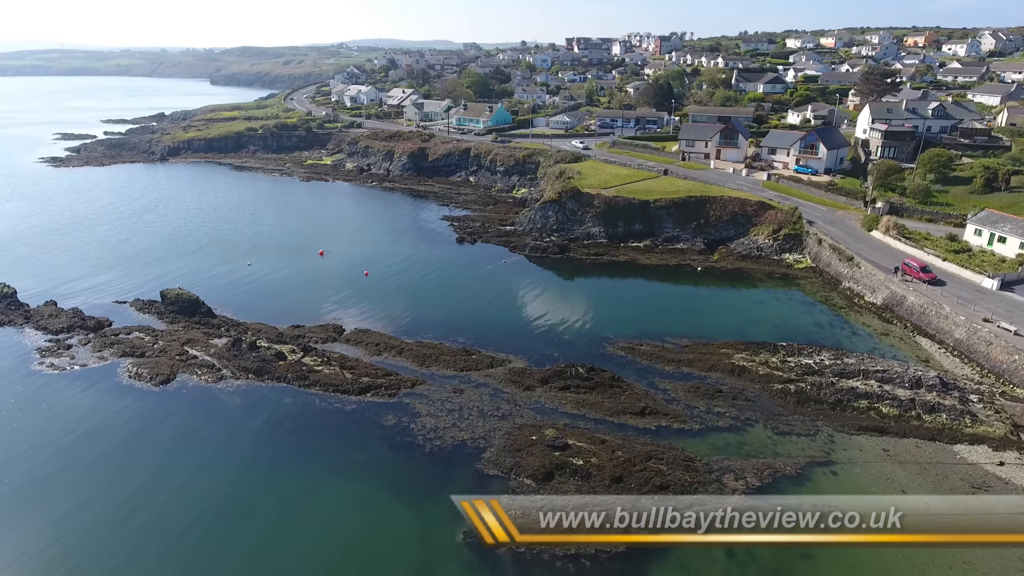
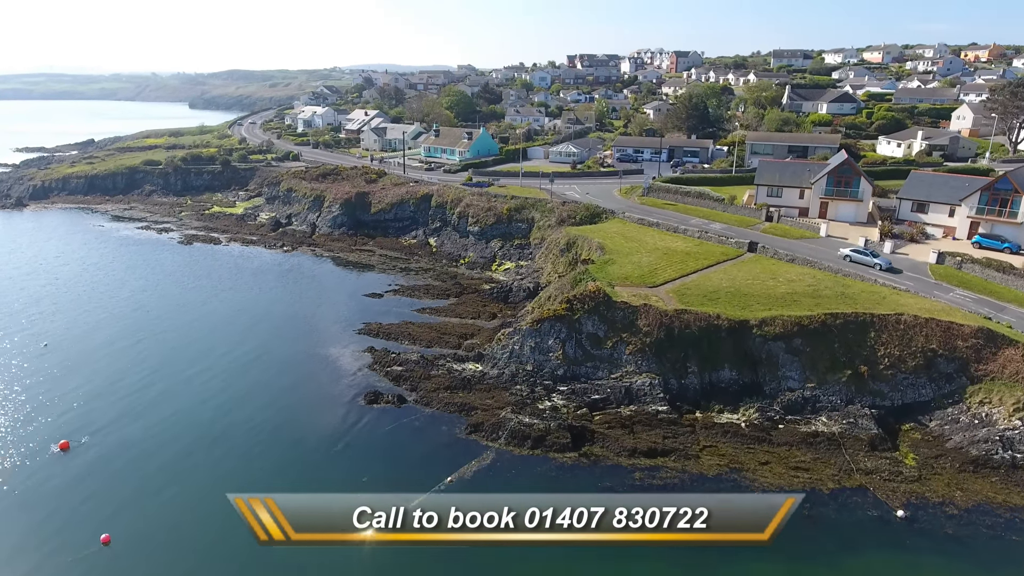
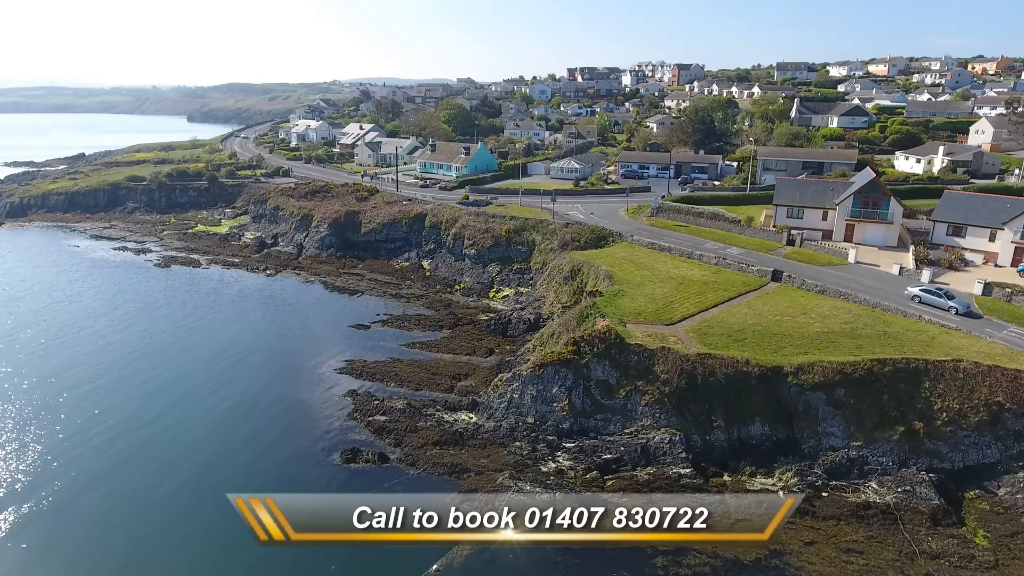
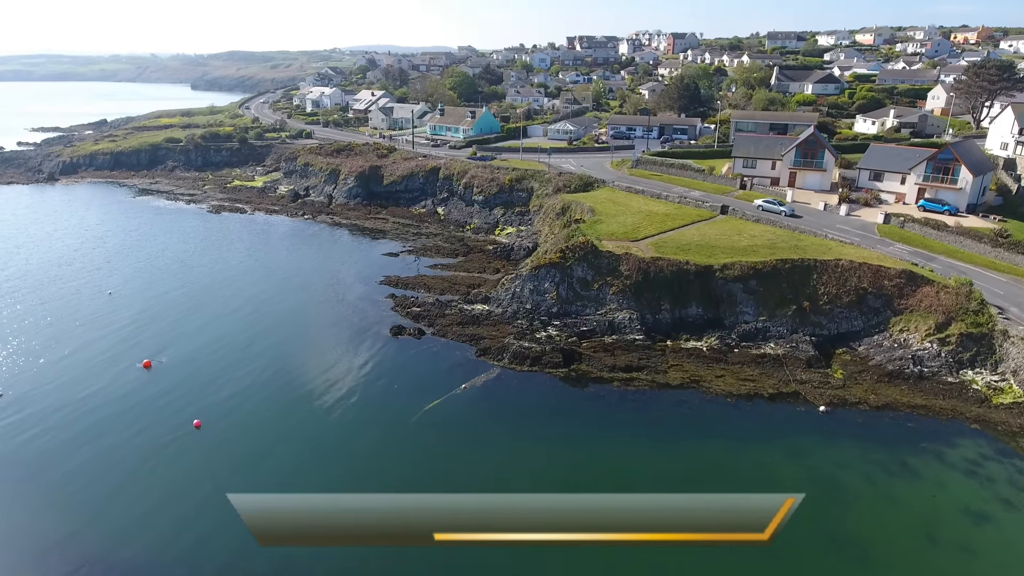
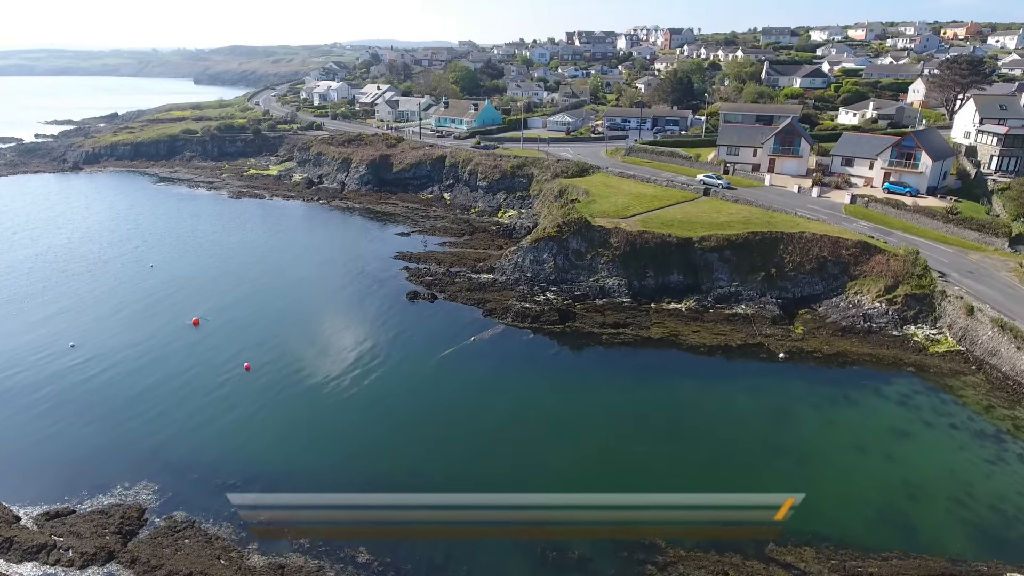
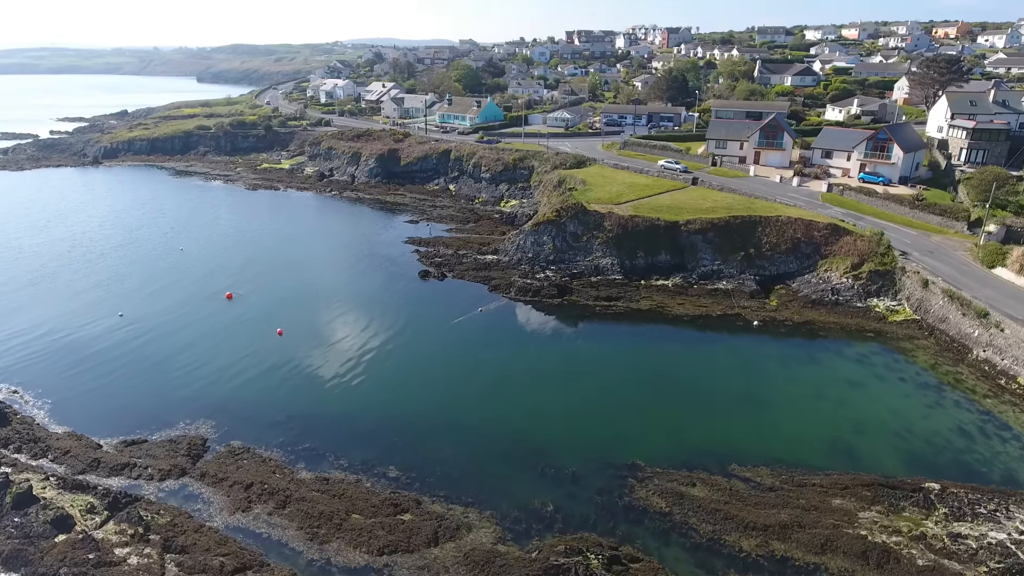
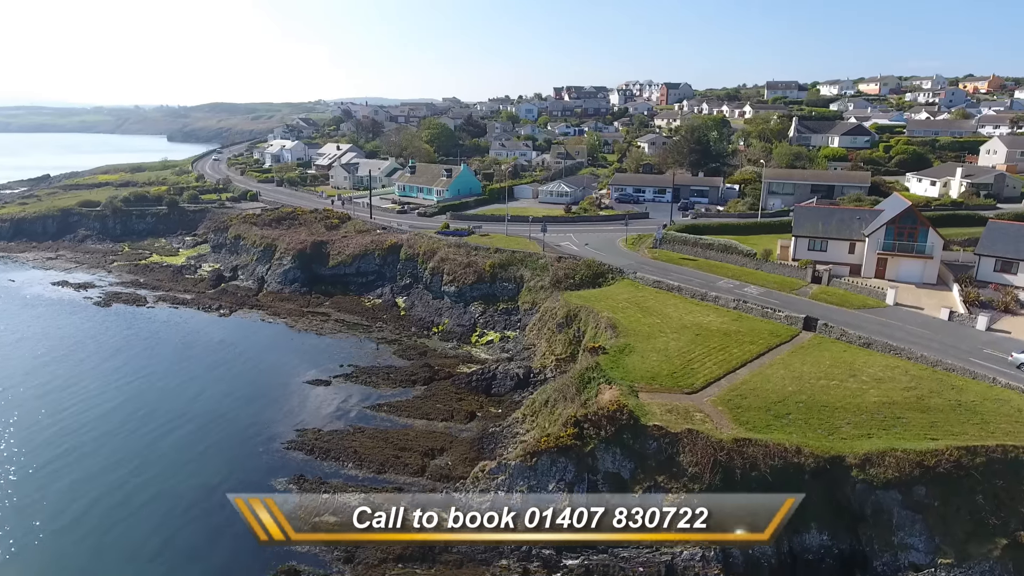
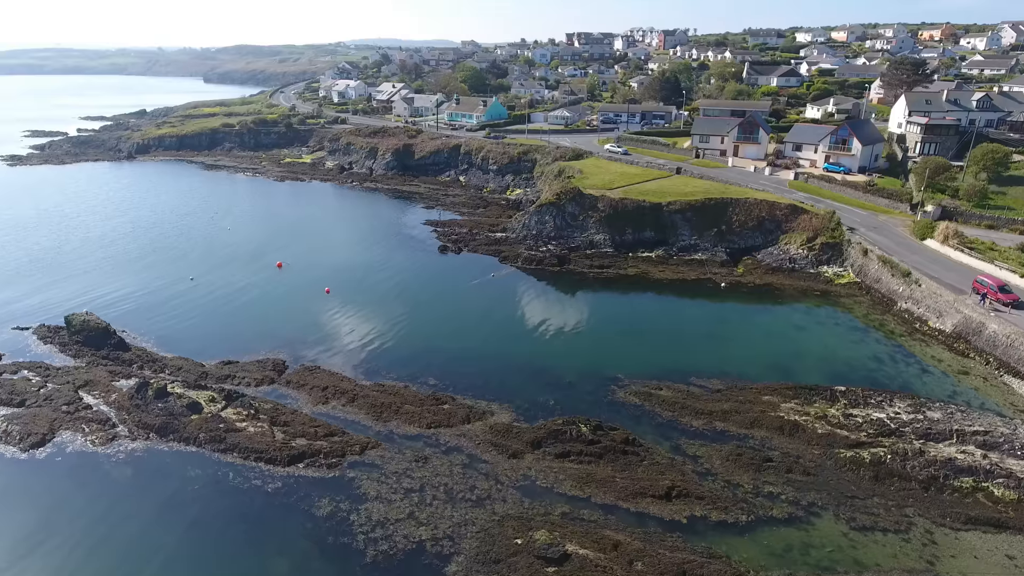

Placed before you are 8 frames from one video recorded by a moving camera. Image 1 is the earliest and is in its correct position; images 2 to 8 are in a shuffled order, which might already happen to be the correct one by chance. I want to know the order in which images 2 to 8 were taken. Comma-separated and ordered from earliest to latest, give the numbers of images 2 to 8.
8, 6, 5, 4, 2, 3, 7
